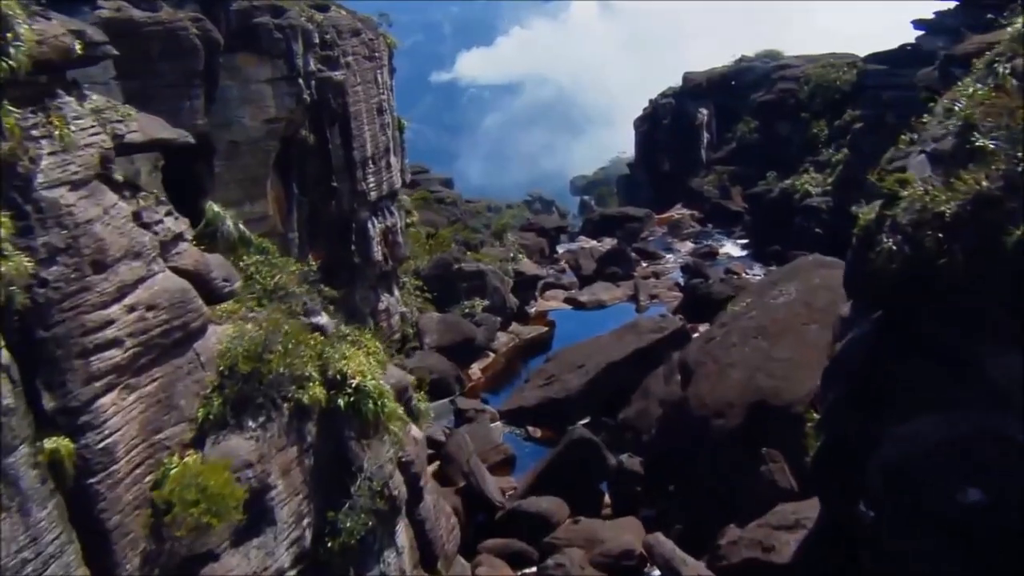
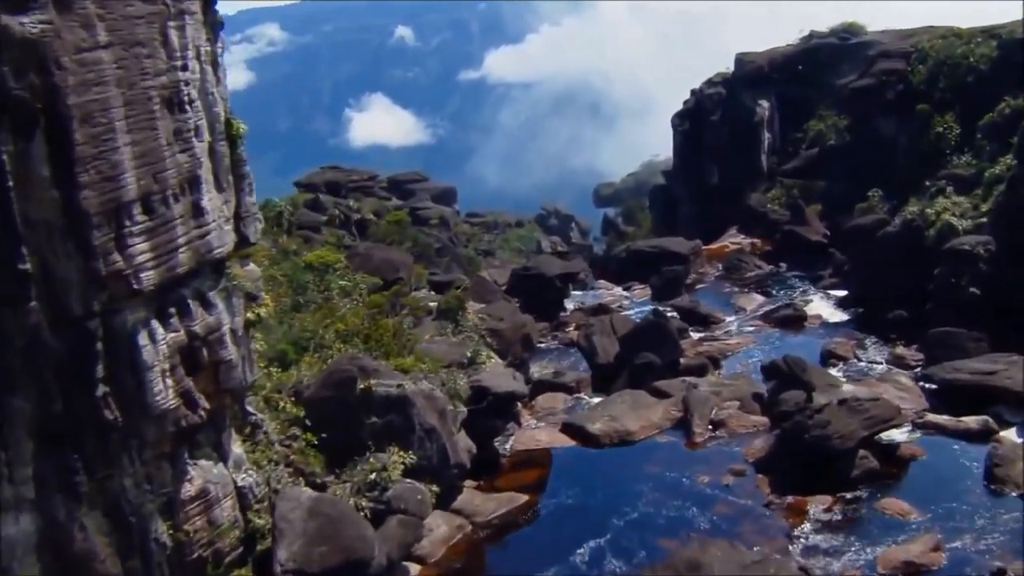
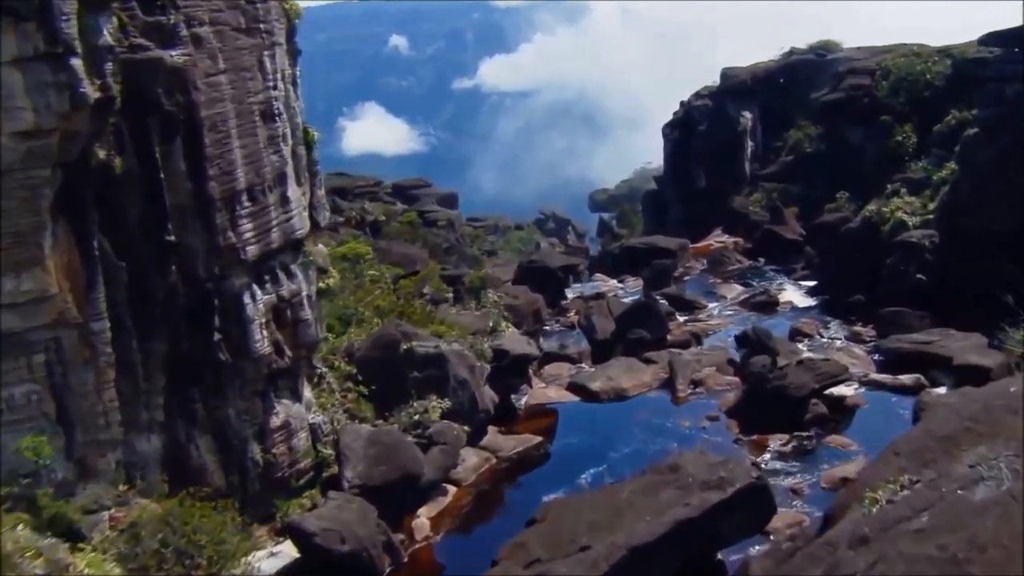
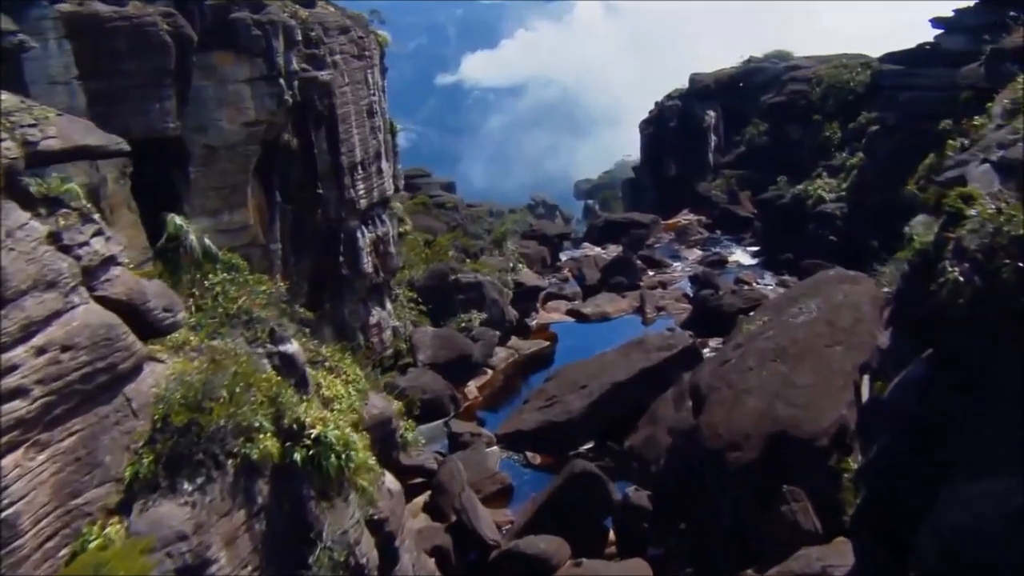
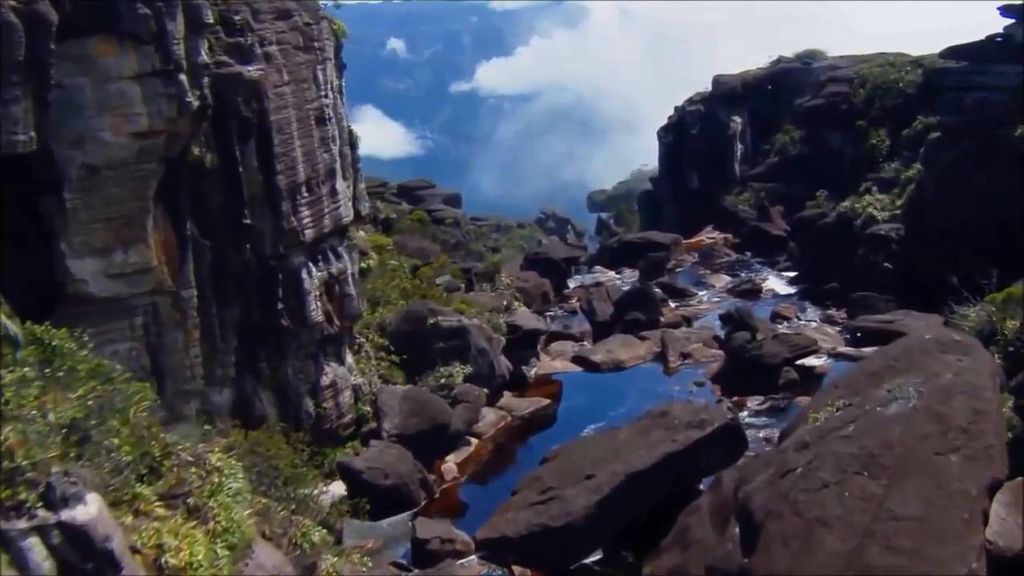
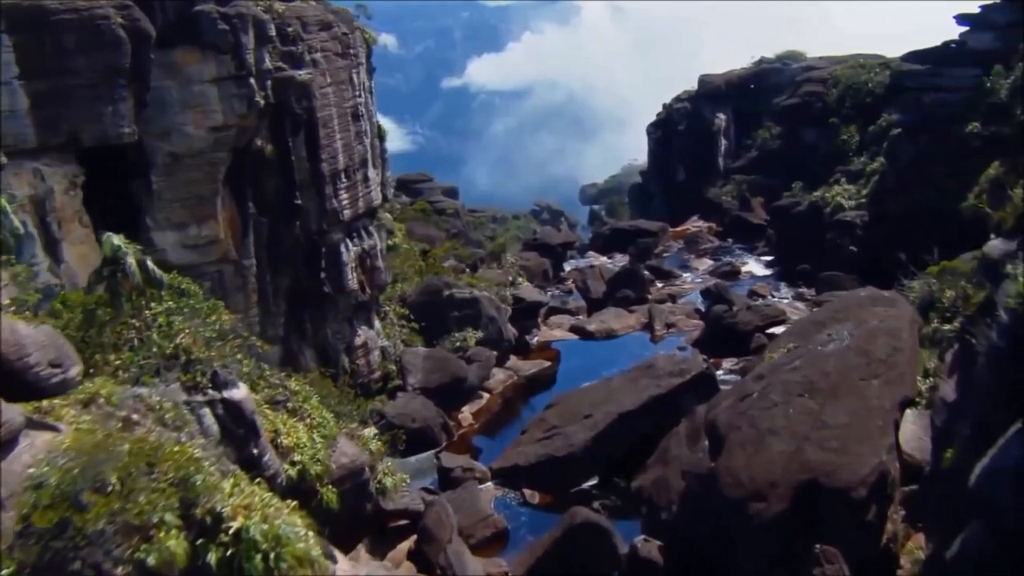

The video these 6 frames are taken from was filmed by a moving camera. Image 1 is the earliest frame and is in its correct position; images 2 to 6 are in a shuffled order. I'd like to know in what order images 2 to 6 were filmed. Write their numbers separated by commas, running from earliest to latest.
4, 6, 5, 3, 2
